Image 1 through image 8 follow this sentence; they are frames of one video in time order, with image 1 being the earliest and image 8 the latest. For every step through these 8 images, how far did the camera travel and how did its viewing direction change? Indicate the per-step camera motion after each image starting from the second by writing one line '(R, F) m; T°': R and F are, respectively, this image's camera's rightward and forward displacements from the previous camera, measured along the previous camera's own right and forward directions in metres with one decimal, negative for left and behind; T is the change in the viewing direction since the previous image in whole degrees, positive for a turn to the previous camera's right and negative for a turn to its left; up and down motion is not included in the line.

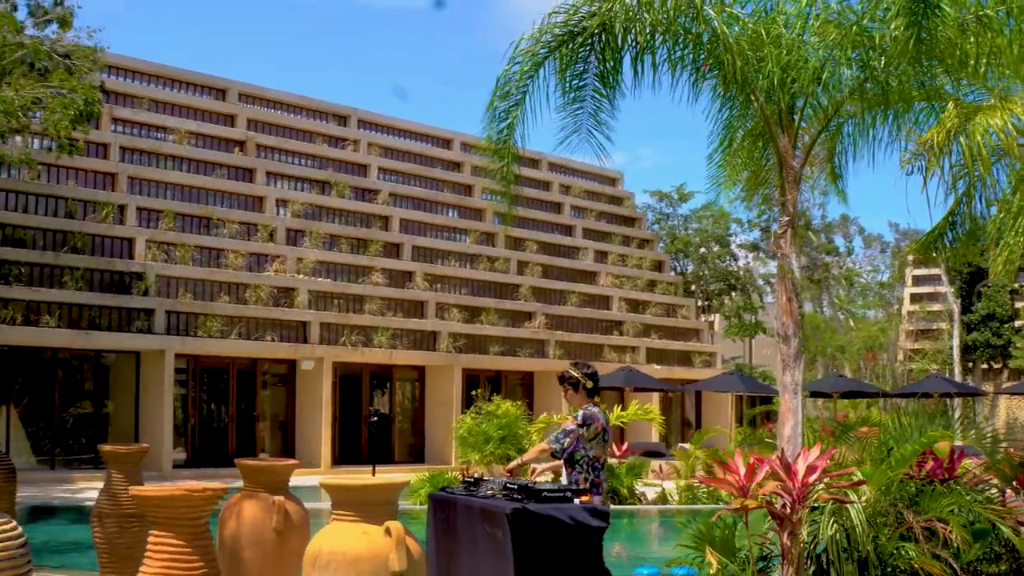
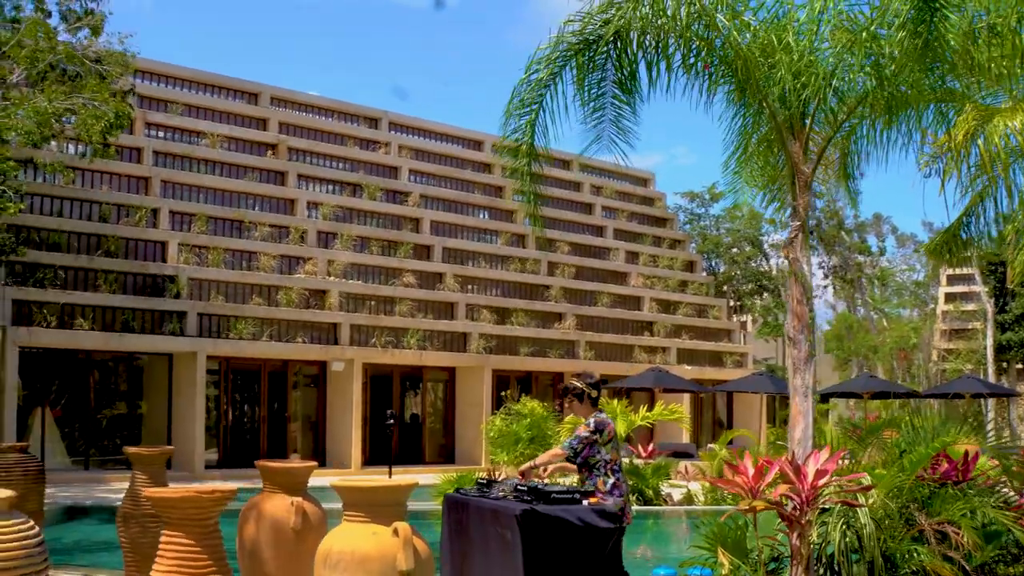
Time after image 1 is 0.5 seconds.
(+0.2, -0.1) m; -2°
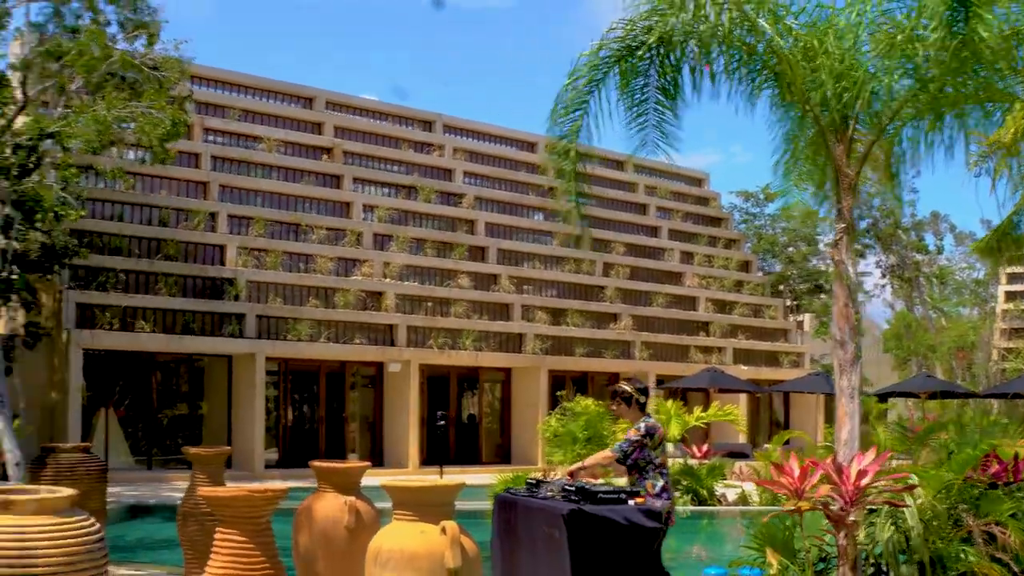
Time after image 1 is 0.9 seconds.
(+0.1, -0.1) m; -3°
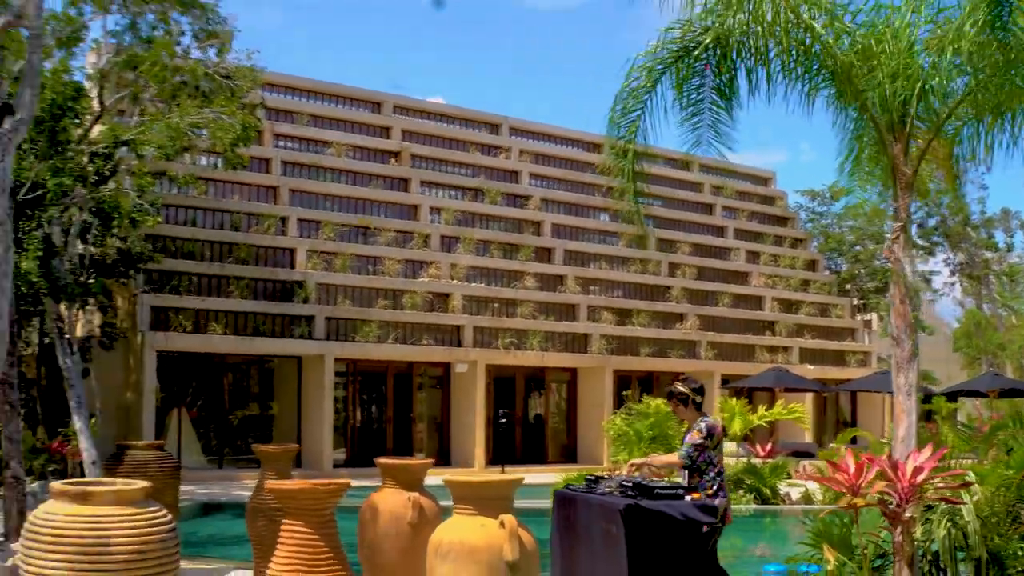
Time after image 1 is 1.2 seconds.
(+0.1, -0.2) m; -4°
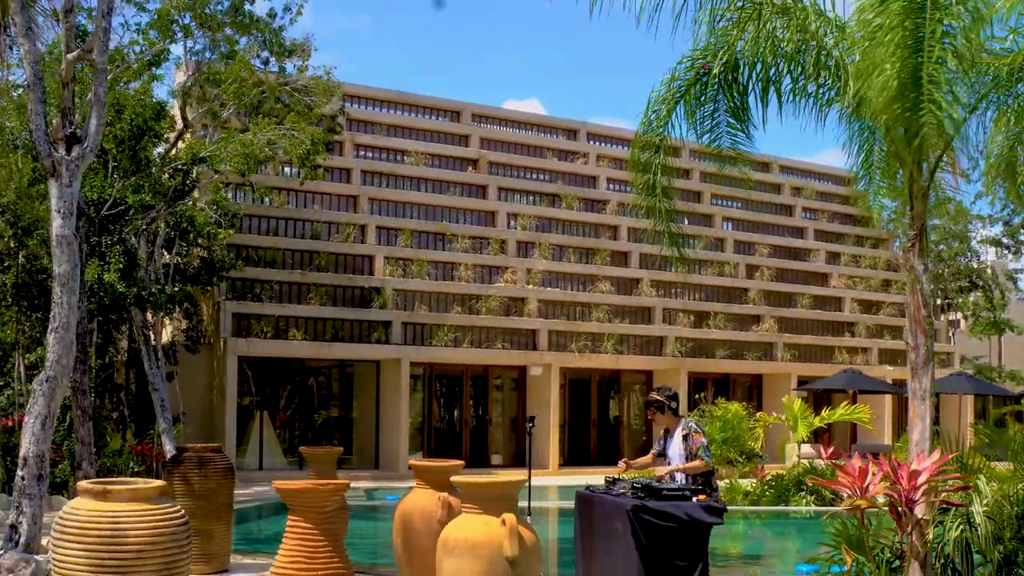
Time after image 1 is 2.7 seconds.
(+0.6, -0.3) m; -5°
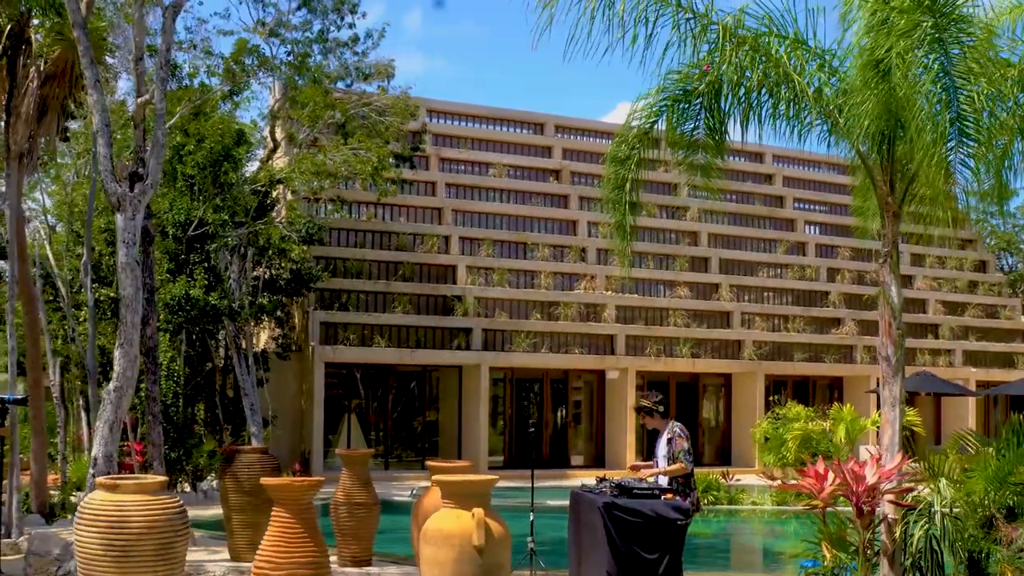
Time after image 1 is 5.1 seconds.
(+1.0, -0.8) m; -6°
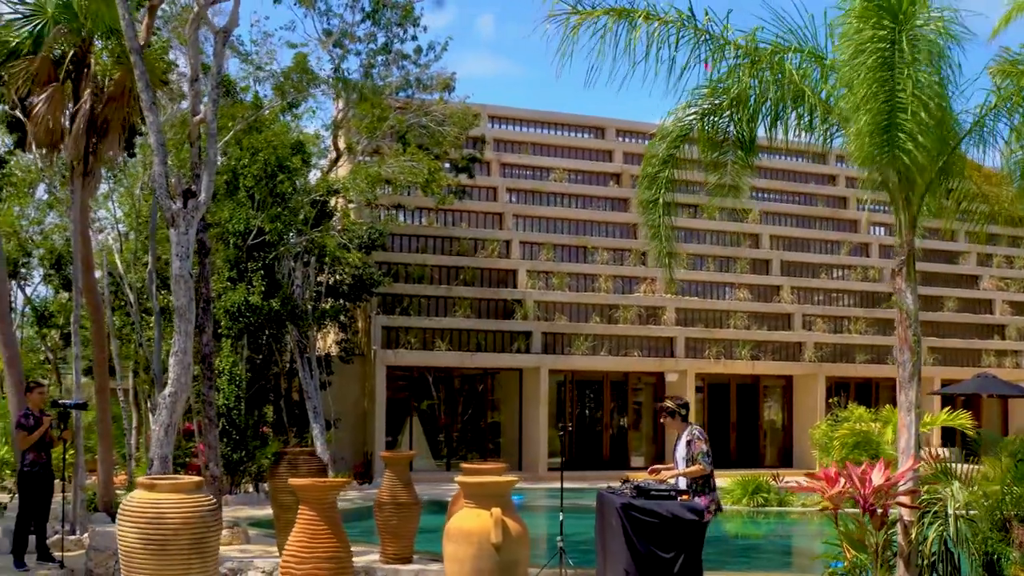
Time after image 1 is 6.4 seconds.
(+0.4, -0.3) m; -4°
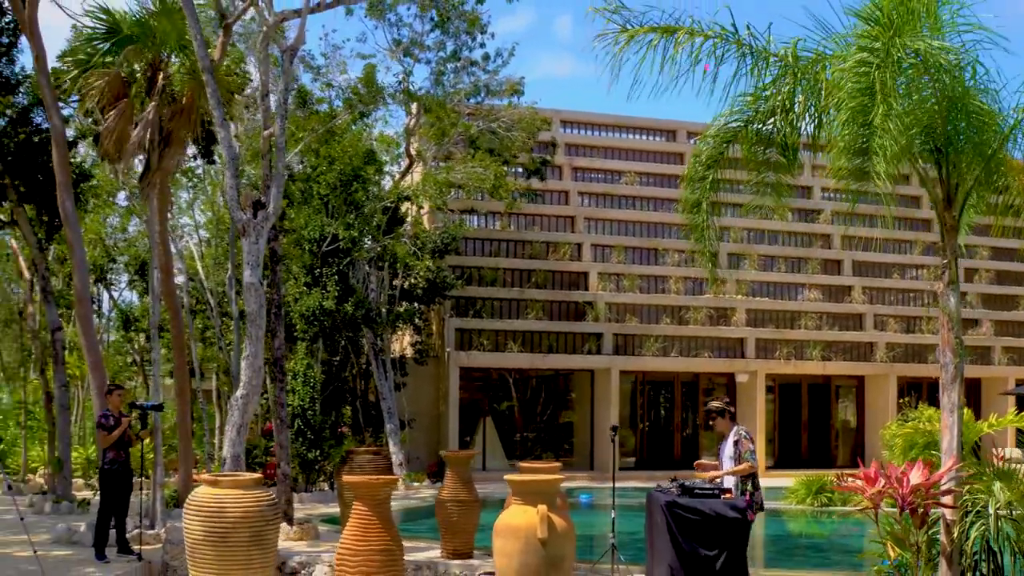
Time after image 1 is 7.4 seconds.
(+0.3, -0.3) m; -4°
